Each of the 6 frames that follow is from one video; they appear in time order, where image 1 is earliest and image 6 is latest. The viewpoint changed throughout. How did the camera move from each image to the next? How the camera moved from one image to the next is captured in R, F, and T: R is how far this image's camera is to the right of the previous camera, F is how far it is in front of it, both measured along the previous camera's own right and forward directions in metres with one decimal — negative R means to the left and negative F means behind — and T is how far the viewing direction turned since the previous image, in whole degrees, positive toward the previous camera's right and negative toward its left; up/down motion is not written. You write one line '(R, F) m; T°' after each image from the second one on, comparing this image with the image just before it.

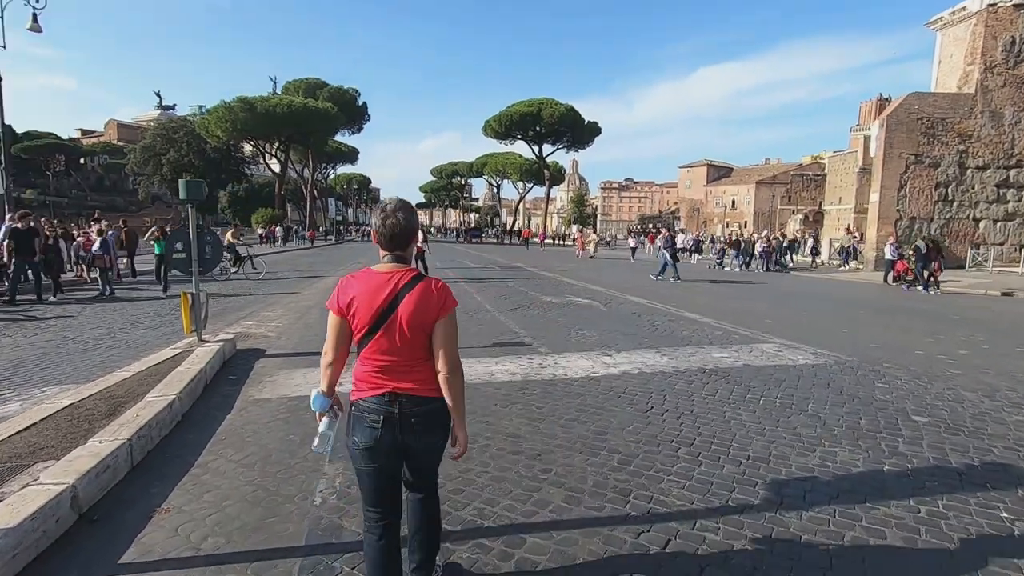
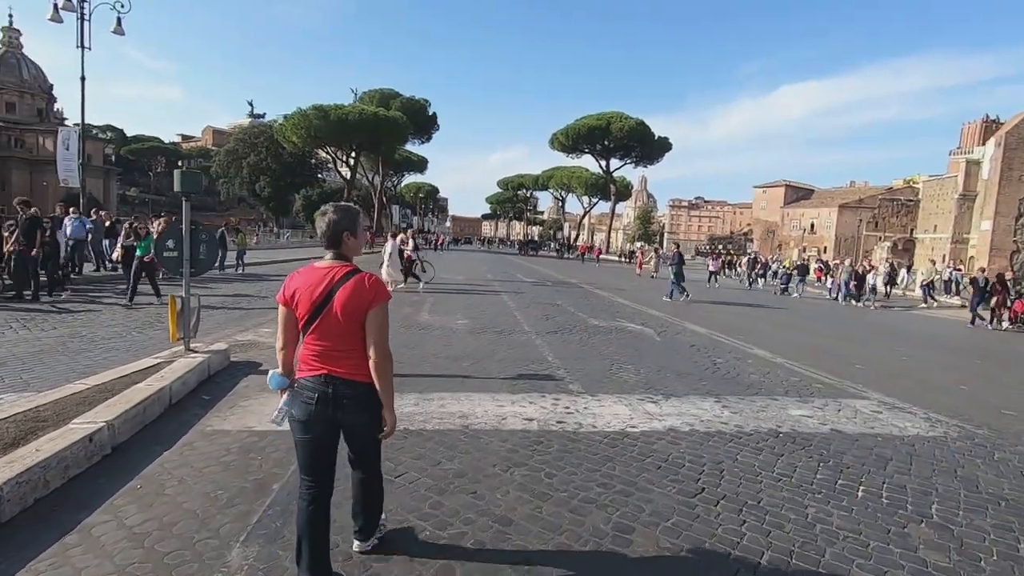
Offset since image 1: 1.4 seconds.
(+0.4, +1.2) m; -7°
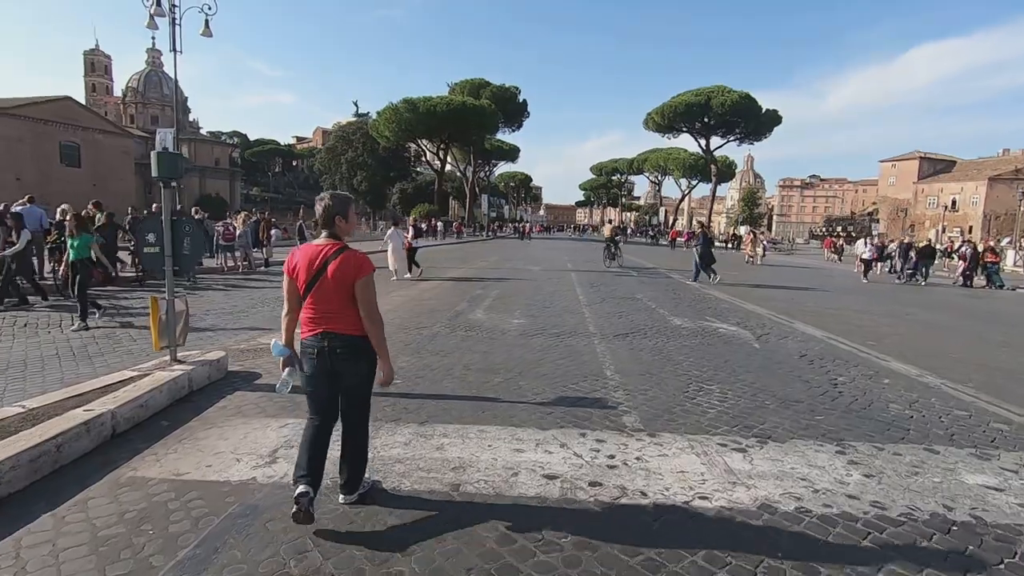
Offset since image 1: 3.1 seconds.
(+0.5, +1.5) m; -10°
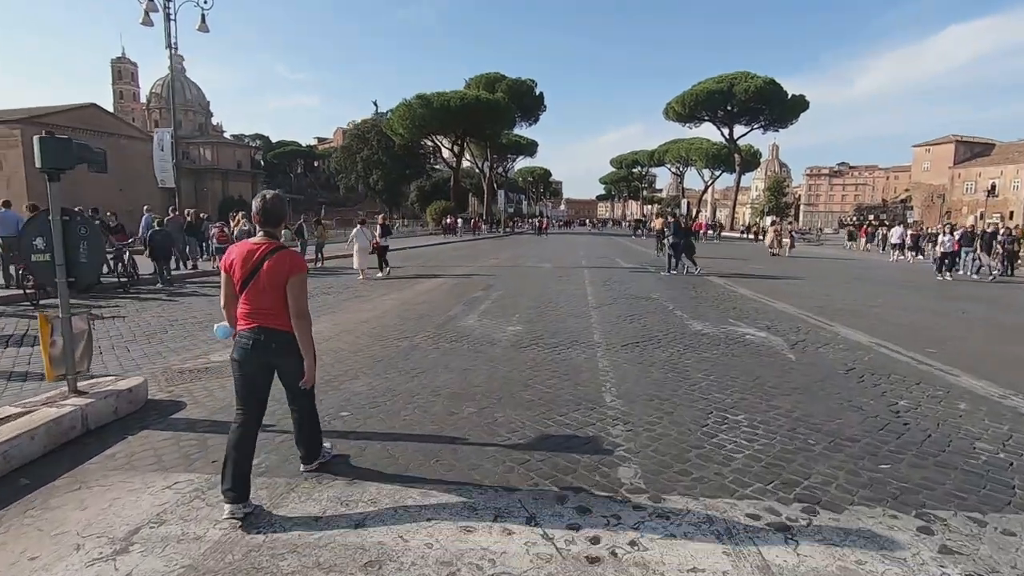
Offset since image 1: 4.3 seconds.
(+0.4, +1.1) m; -2°
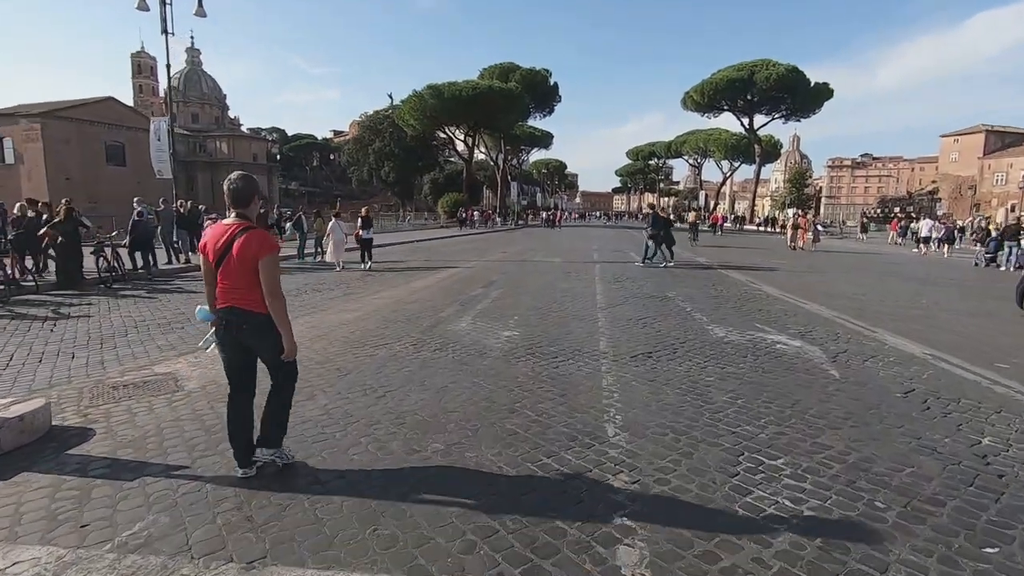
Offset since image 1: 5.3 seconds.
(+0.3, +1.0) m; -2°
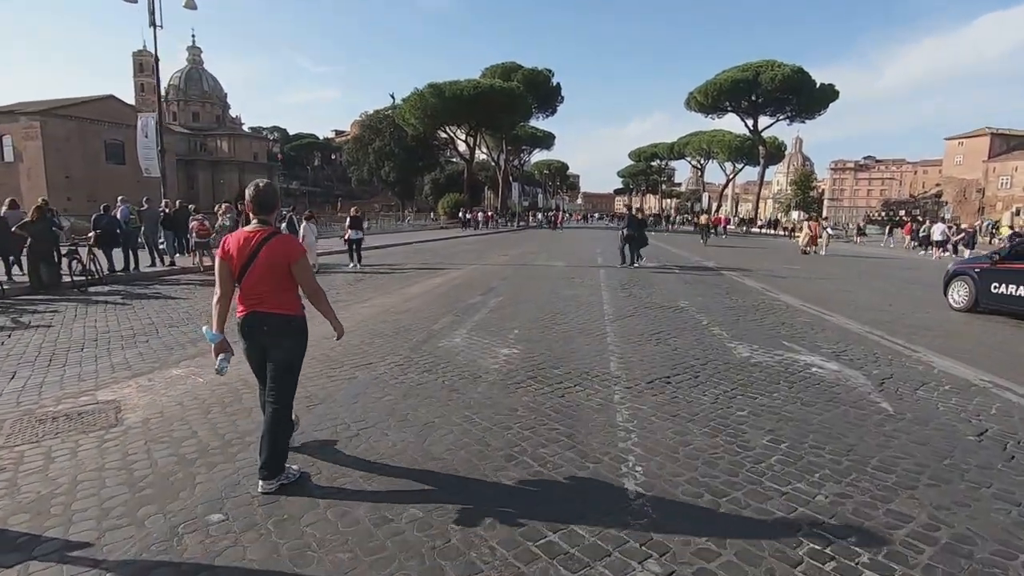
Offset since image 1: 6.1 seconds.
(0.0, +0.8) m; 0°
